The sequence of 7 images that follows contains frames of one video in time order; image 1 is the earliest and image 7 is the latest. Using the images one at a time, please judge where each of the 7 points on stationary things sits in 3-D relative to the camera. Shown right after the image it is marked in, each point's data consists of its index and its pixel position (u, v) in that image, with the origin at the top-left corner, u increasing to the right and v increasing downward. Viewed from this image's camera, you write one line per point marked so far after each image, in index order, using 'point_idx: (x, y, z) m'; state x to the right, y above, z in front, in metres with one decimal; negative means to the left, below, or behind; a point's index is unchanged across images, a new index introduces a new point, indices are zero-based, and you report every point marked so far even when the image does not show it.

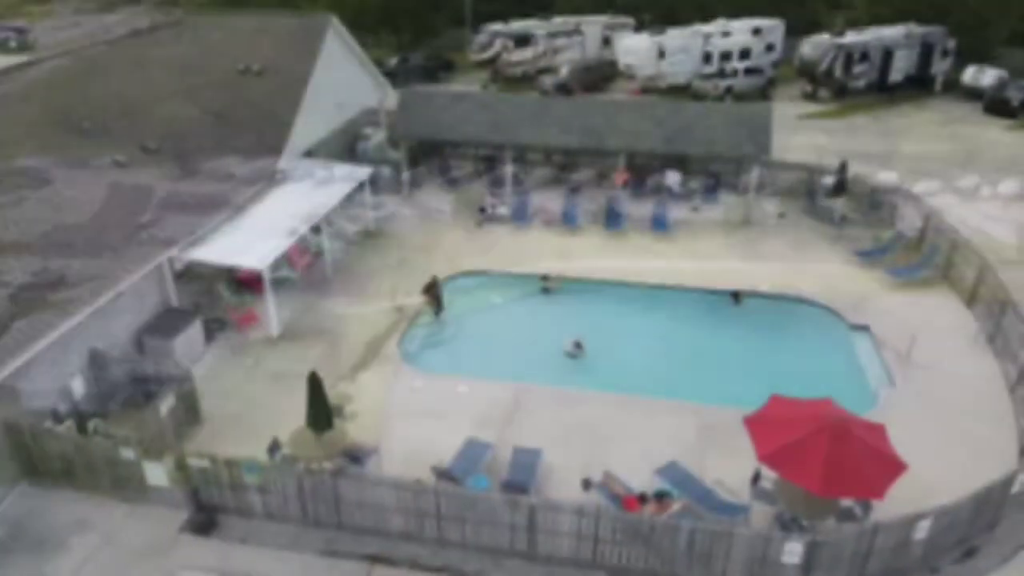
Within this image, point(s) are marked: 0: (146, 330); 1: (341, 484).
0: (-7.9, -0.9, +16.4) m
1: (-2.8, -3.2, +12.3) m
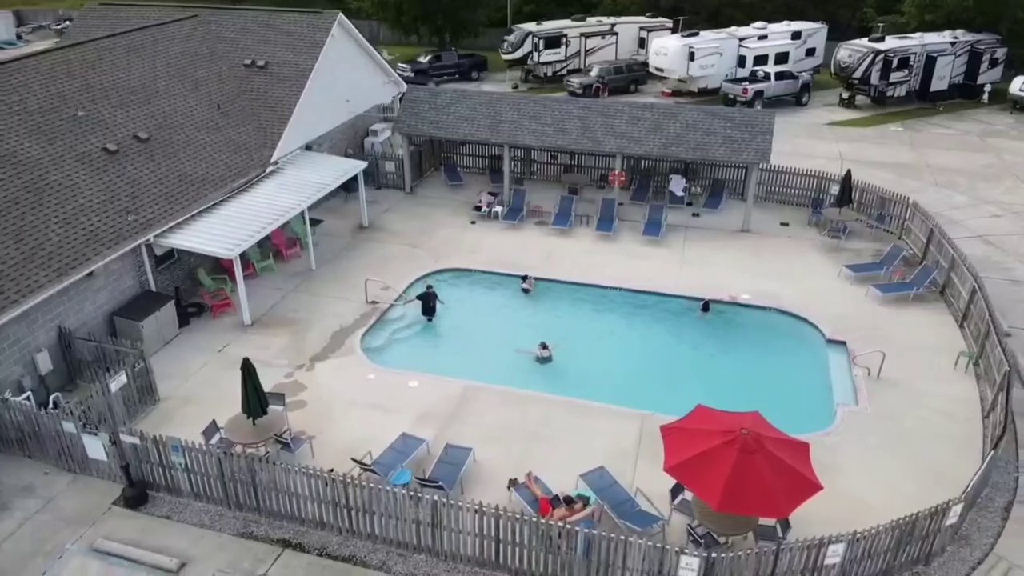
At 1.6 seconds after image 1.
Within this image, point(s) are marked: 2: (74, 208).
0: (-8.9, -0.5, +17.2) m
1: (-4.3, -3.0, +12.6) m
2: (-9.8, +1.8, +16.8) m
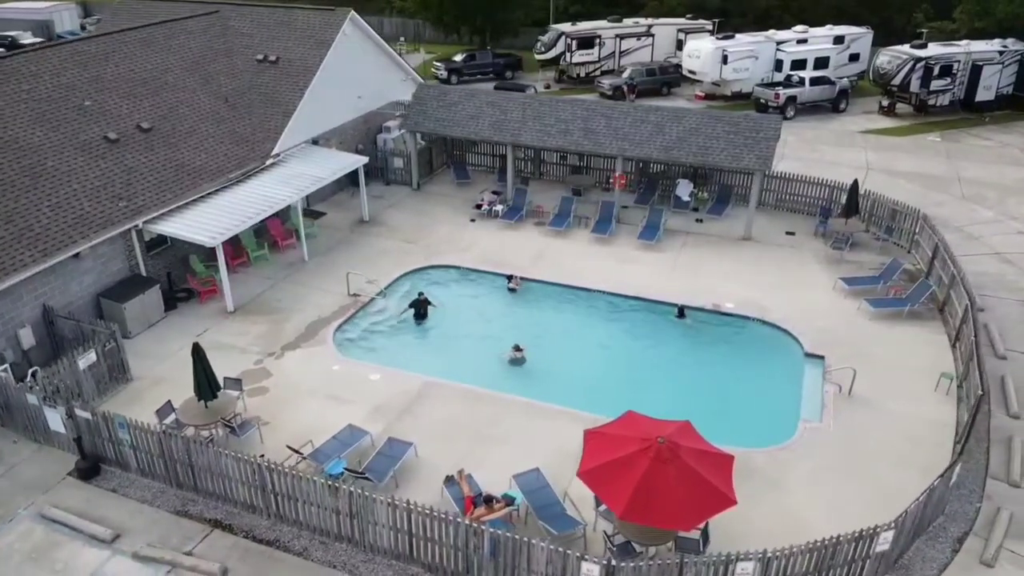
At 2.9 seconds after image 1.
0: (-9.7, -0.1, +17.9) m
1: (-5.5, -2.8, +13.1) m
2: (-10.4, +2.3, +17.6) m
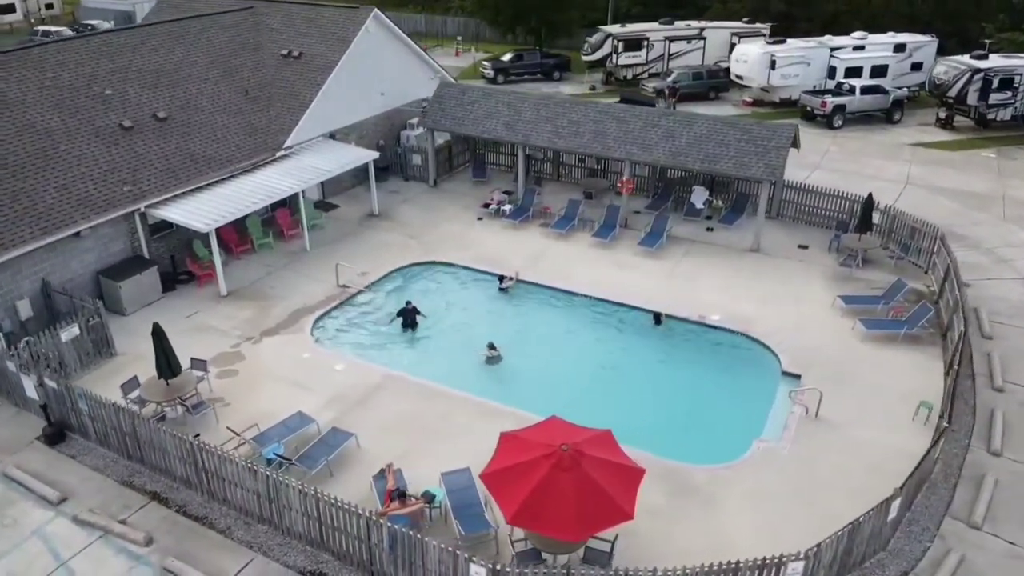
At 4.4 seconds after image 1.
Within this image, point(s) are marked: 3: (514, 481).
0: (-10.2, +0.4, +19.0) m
1: (-6.8, -2.5, +13.7) m
2: (-10.9, +2.8, +18.8) m
3: (0.0, -2.9, +11.1) m
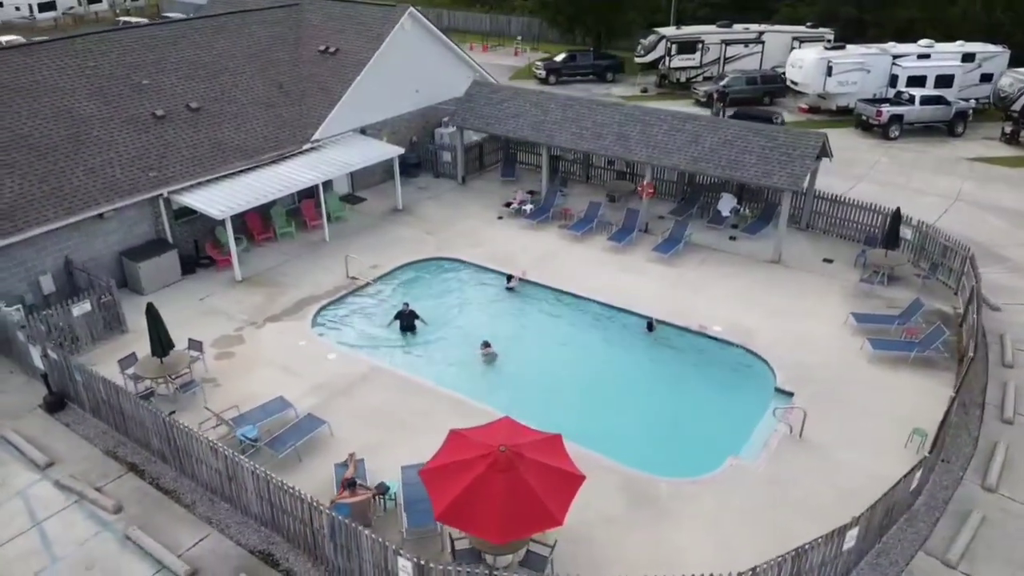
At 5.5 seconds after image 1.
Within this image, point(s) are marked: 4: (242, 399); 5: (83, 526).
0: (-10.2, +1.0, +20.0) m
1: (-7.5, -2.1, +14.4) m
2: (-10.7, +3.4, +19.8) m
3: (-1.0, -2.8, +11.2) m
4: (-5.7, -2.4, +15.9) m
5: (-7.3, -4.1, +12.8) m
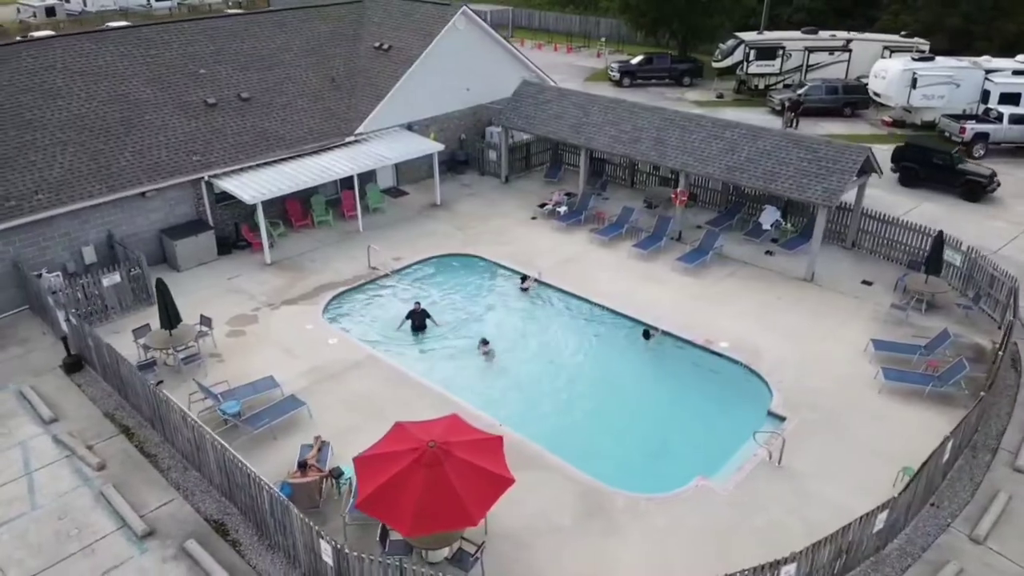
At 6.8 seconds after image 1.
0: (-9.7, +1.6, +21.3) m
1: (-8.0, -1.5, +15.4) m
2: (-10.1, +4.1, +21.2) m
3: (-2.0, -2.7, +11.4) m
4: (-6.0, -1.9, +16.7) m
5: (-8.2, -3.5, +13.8) m
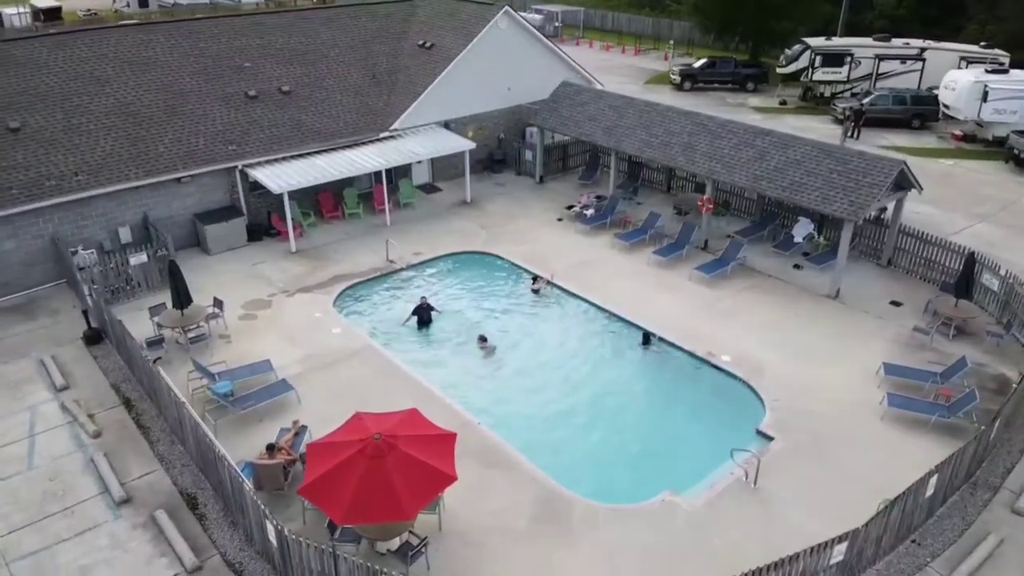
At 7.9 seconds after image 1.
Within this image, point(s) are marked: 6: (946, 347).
0: (-9.2, +2.2, +22.3) m
1: (-8.3, -1.1, +16.2) m
2: (-9.5, +4.6, +22.2) m
3: (-2.9, -2.6, +11.6) m
4: (-6.2, -1.6, +17.3) m
5: (-8.7, -3.0, +14.7) m
6: (+10.1, -1.4, +17.6) m
